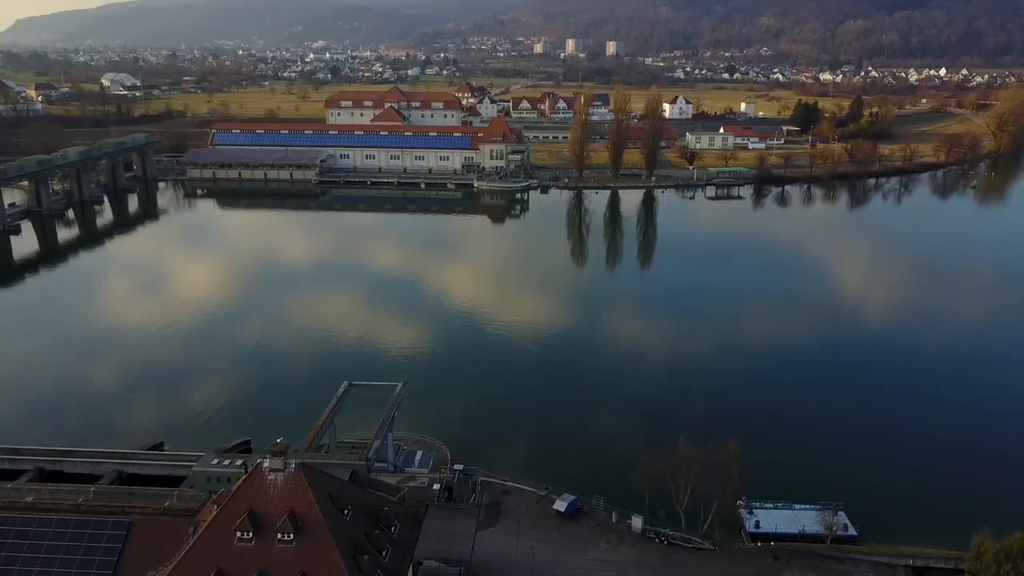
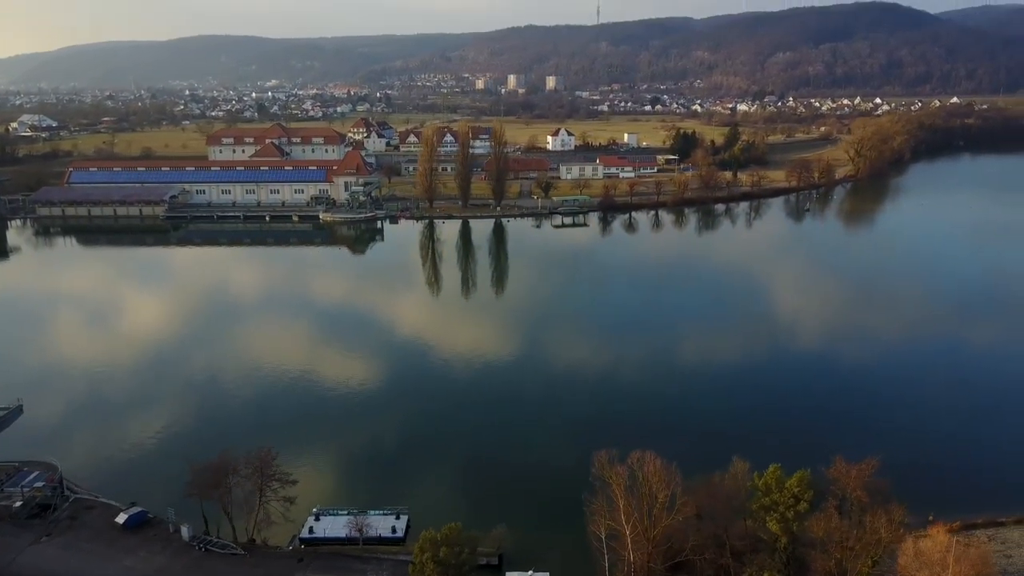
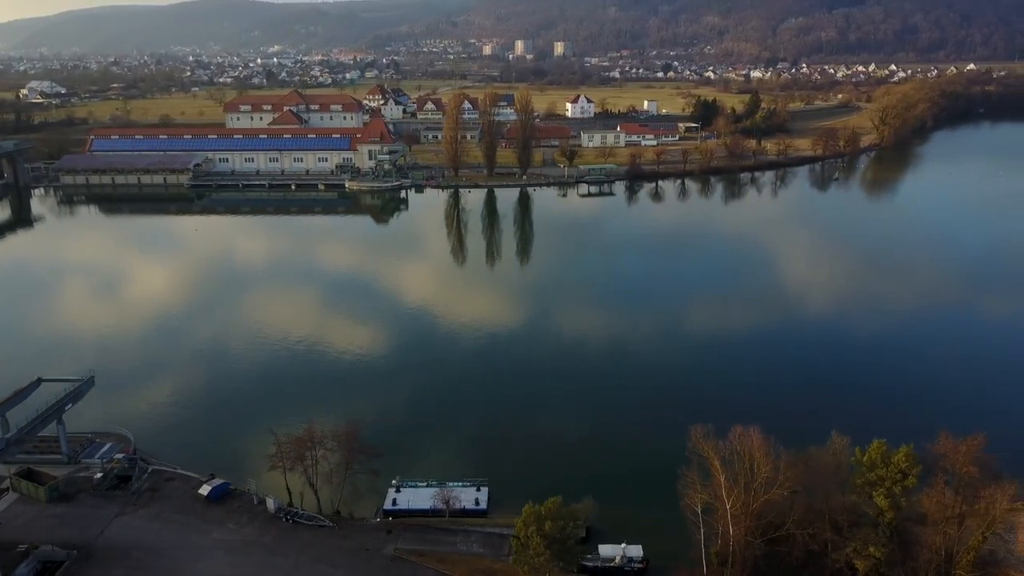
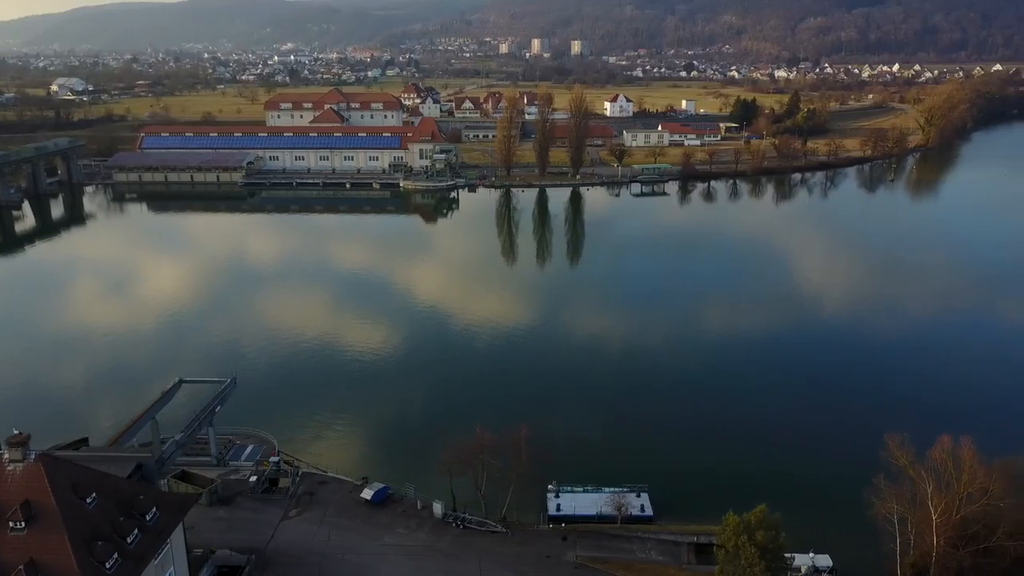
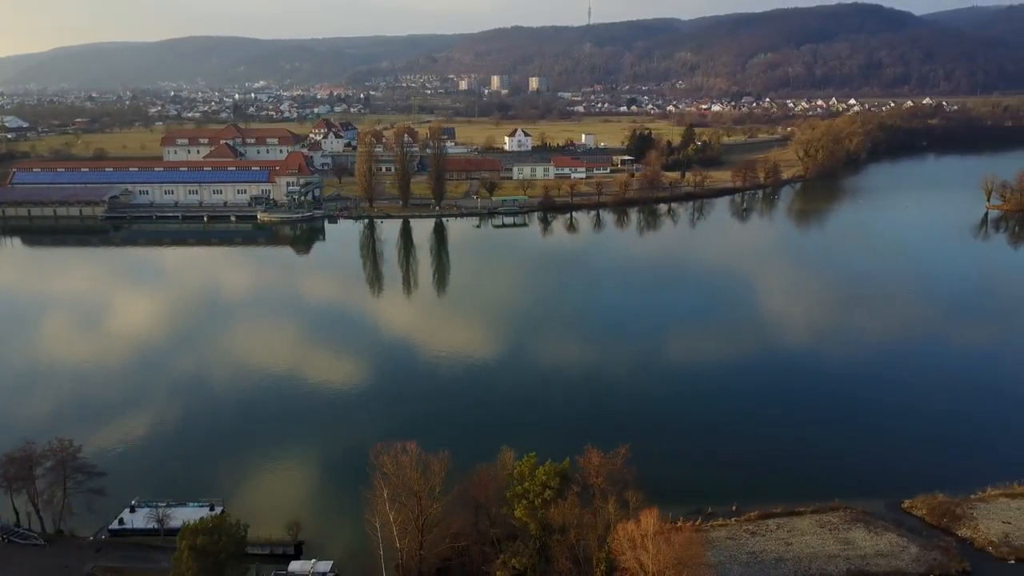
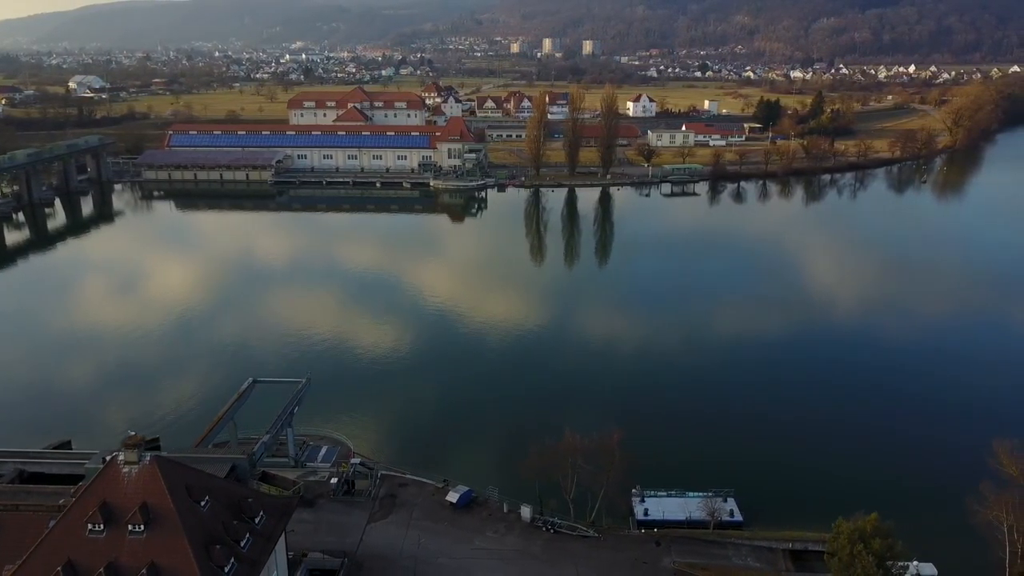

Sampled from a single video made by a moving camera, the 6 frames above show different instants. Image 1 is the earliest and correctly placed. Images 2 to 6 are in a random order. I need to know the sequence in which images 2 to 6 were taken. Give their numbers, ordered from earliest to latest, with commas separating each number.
6, 4, 3, 2, 5
